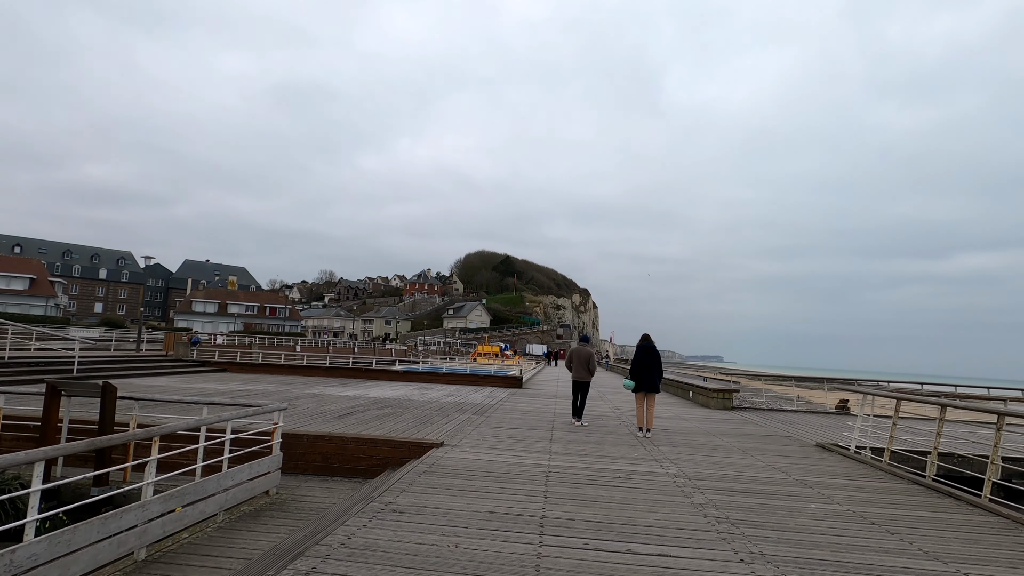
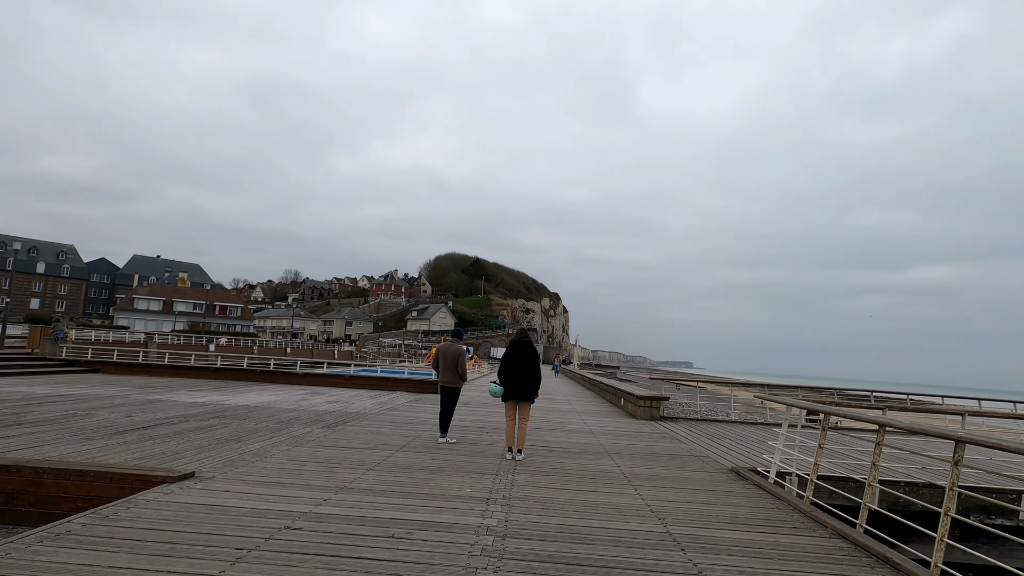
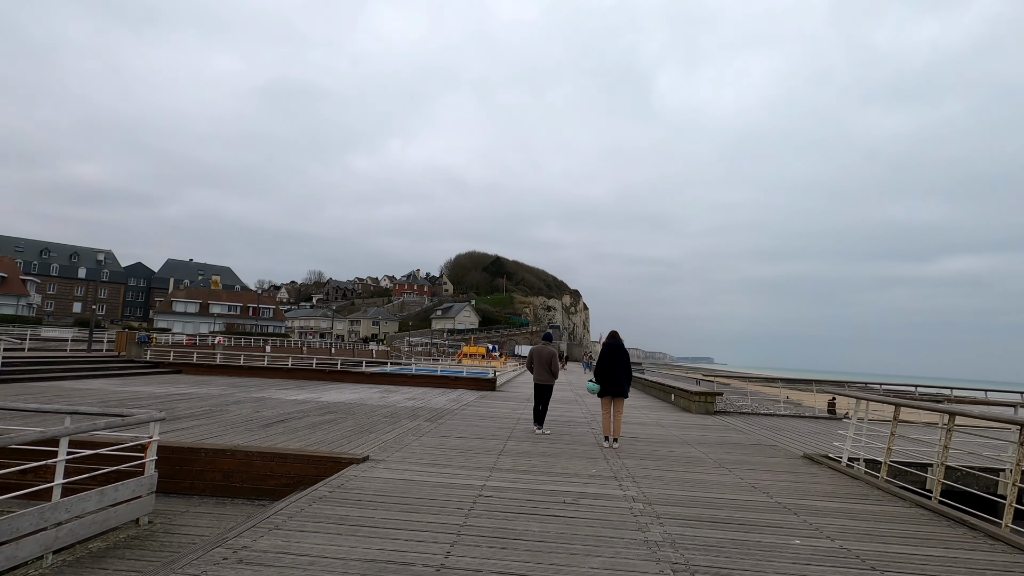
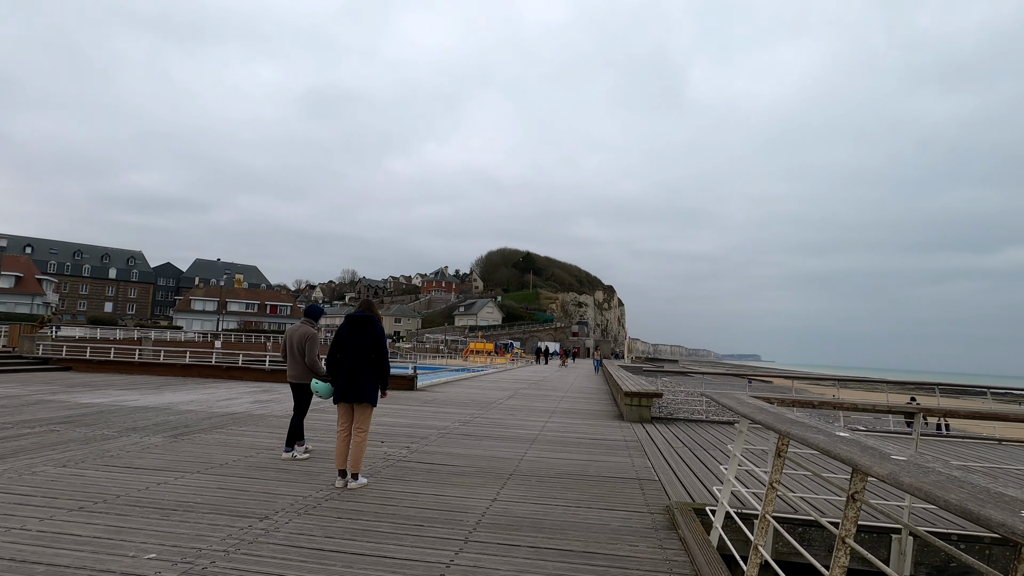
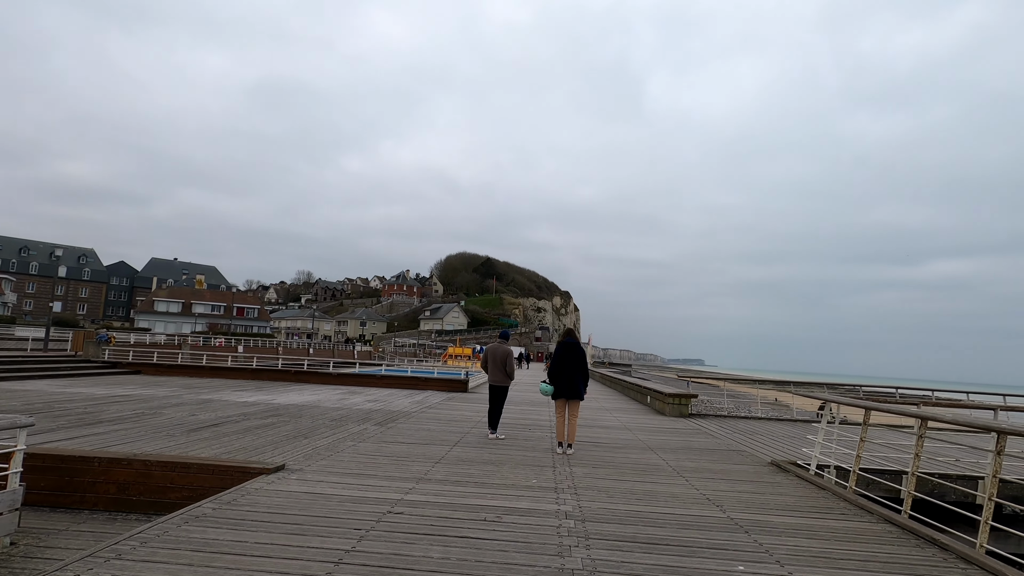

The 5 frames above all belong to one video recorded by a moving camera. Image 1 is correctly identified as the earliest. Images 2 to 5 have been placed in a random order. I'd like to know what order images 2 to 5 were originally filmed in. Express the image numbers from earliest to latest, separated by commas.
3, 5, 2, 4
